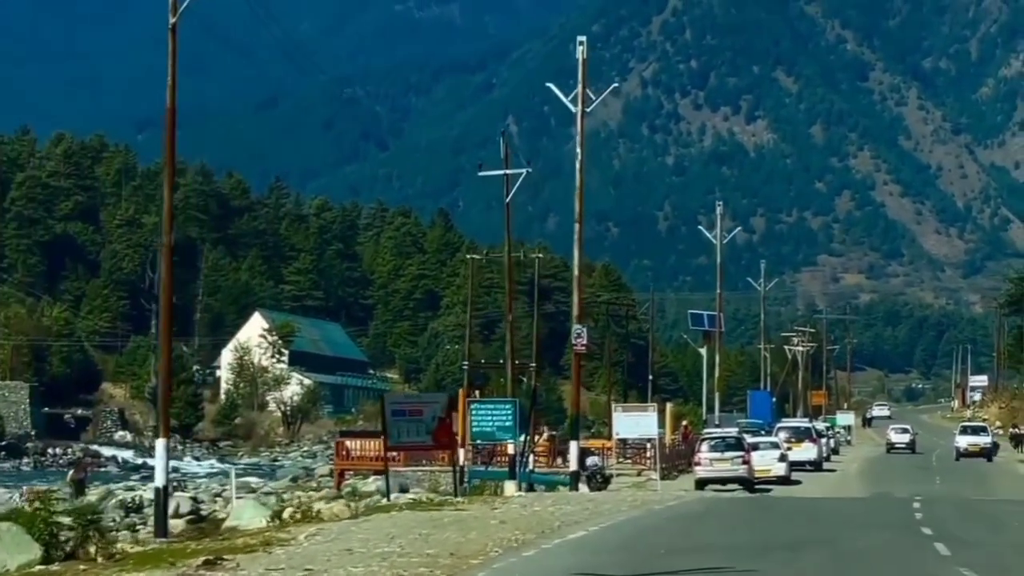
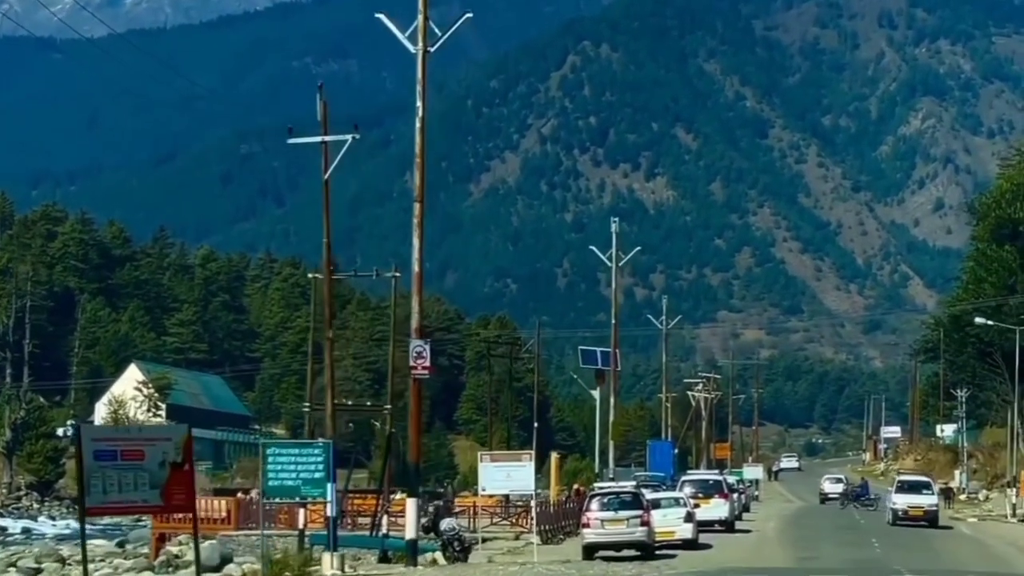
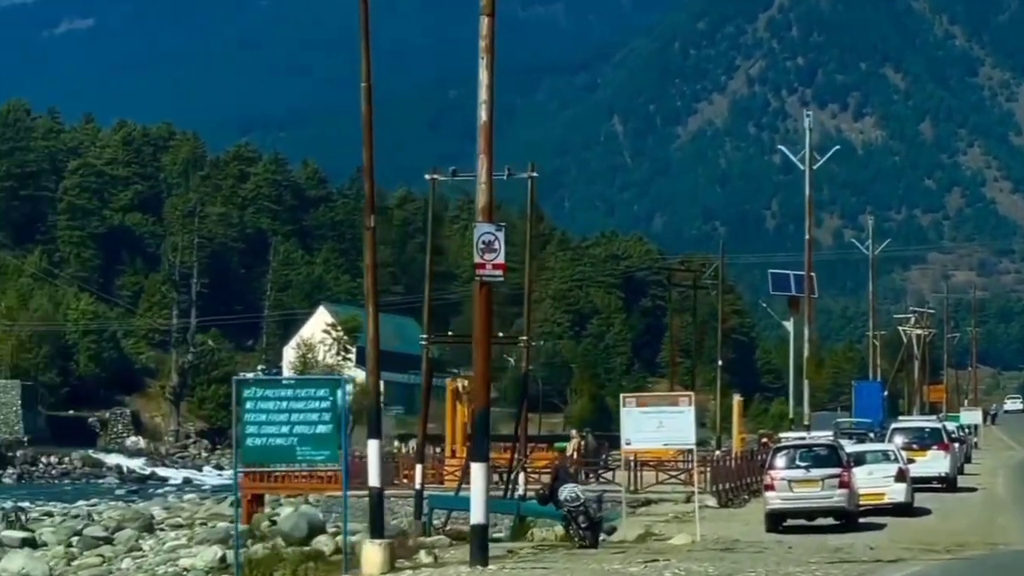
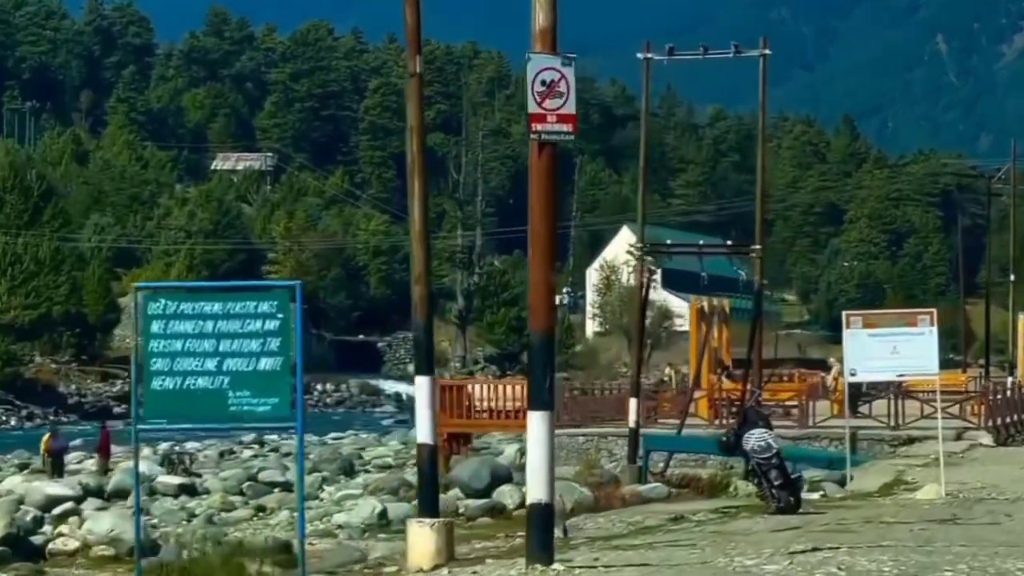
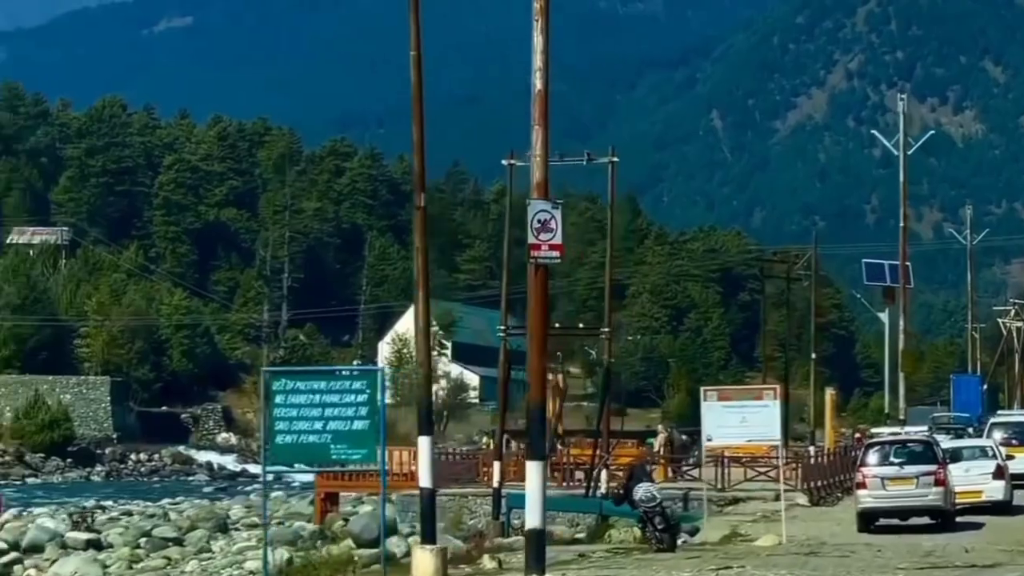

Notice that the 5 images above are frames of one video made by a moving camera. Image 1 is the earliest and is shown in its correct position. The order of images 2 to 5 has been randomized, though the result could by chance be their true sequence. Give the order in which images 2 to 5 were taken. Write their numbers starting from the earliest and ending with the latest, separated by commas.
2, 3, 5, 4
